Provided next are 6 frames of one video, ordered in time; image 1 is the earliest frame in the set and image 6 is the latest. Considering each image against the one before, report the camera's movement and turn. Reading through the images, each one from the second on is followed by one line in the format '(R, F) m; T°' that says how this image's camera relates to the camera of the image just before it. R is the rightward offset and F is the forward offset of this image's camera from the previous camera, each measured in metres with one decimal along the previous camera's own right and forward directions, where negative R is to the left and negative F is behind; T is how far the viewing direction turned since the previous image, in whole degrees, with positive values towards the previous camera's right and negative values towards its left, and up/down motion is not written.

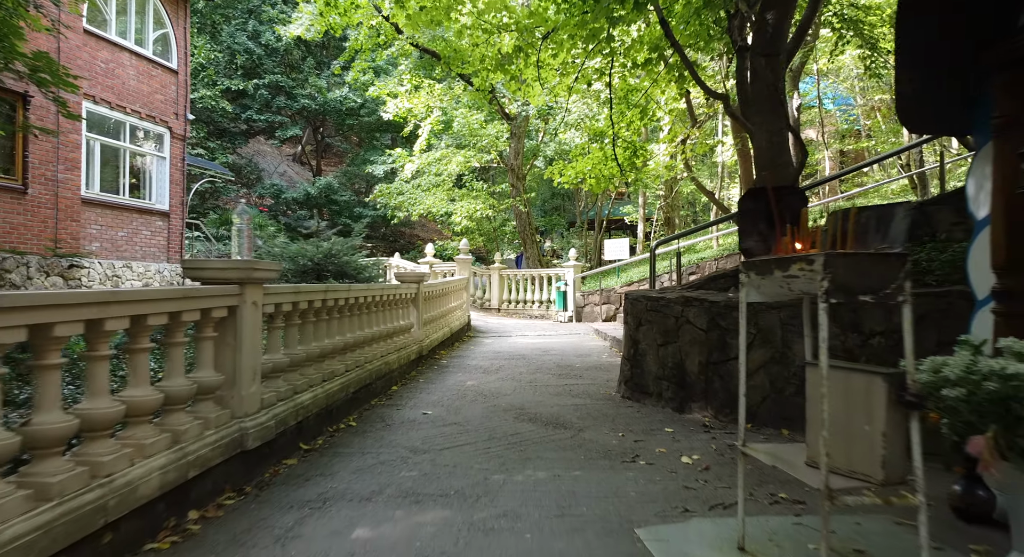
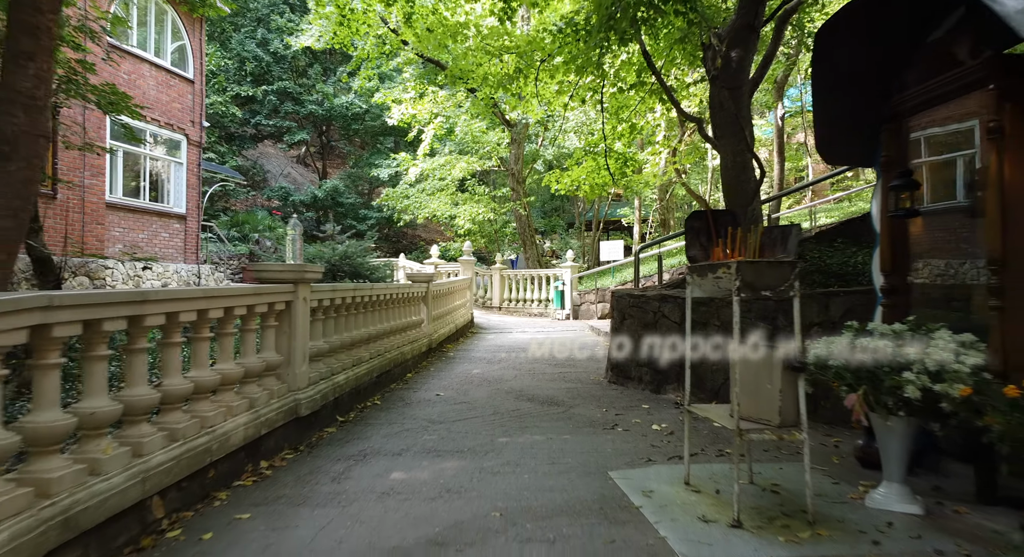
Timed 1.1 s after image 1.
(0.0, -0.9) m; 0°
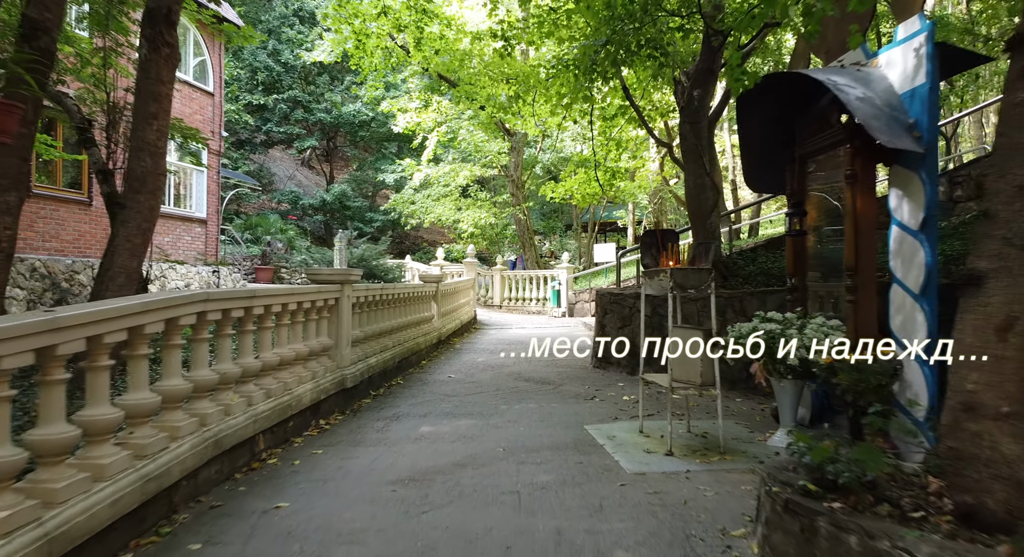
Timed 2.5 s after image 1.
(0.0, -1.3) m; 0°
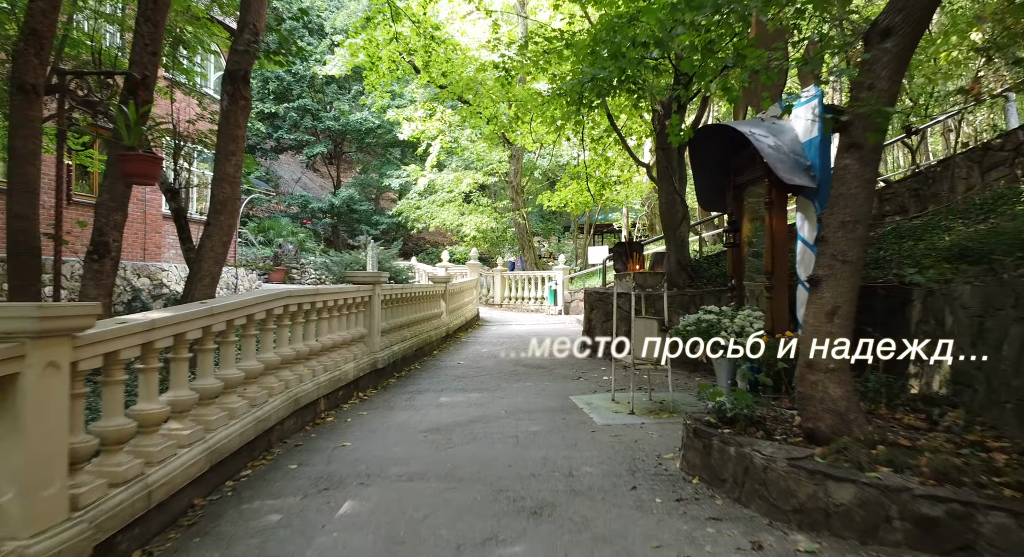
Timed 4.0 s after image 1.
(0.0, -1.4) m; 0°
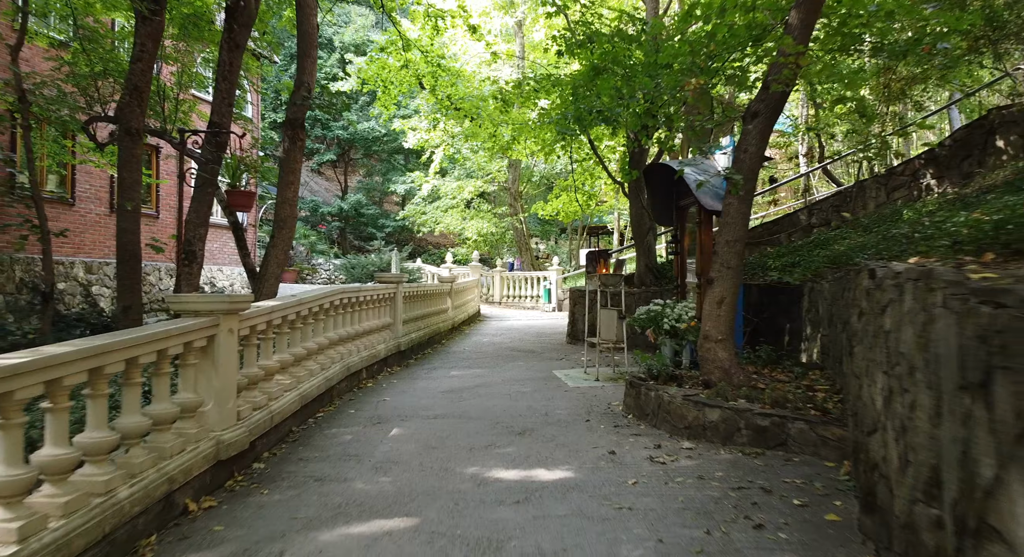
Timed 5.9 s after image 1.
(+0.1, -2.0) m; 0°
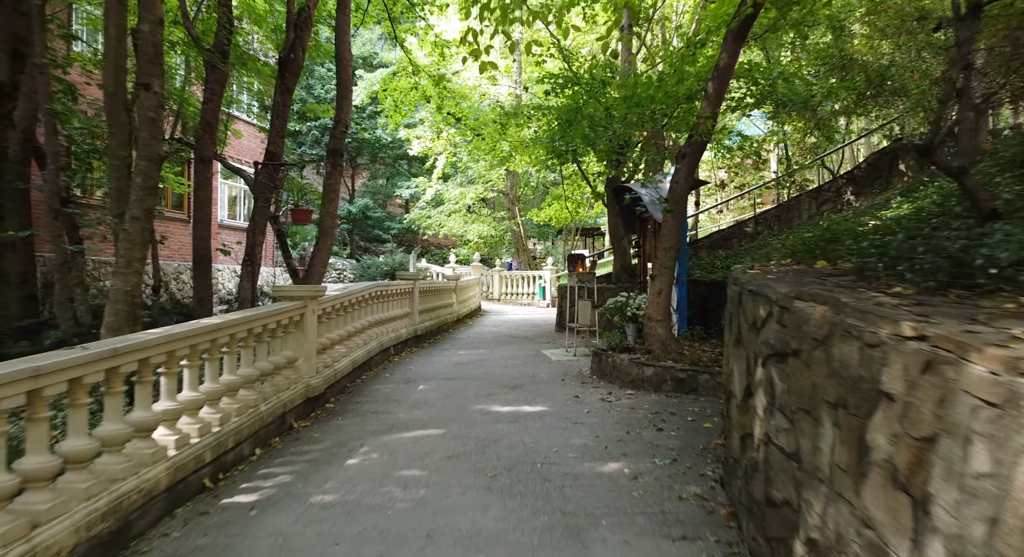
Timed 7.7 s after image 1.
(+0.1, -2.2) m; 0°
